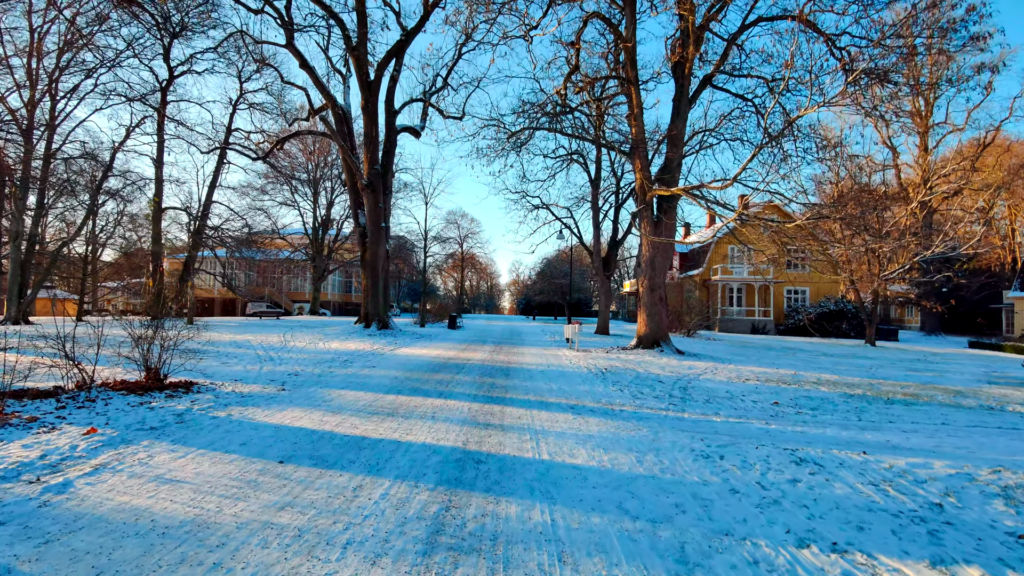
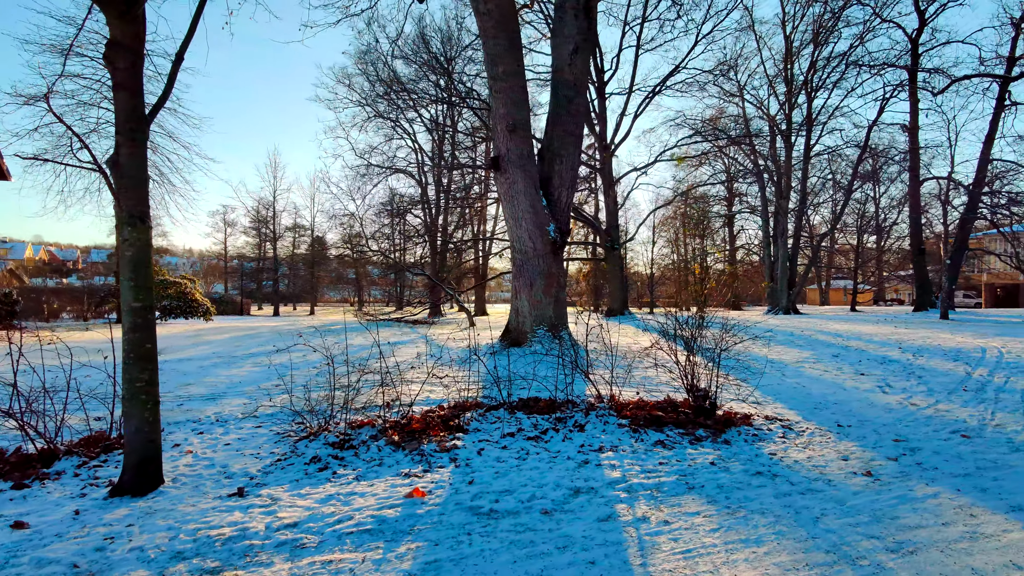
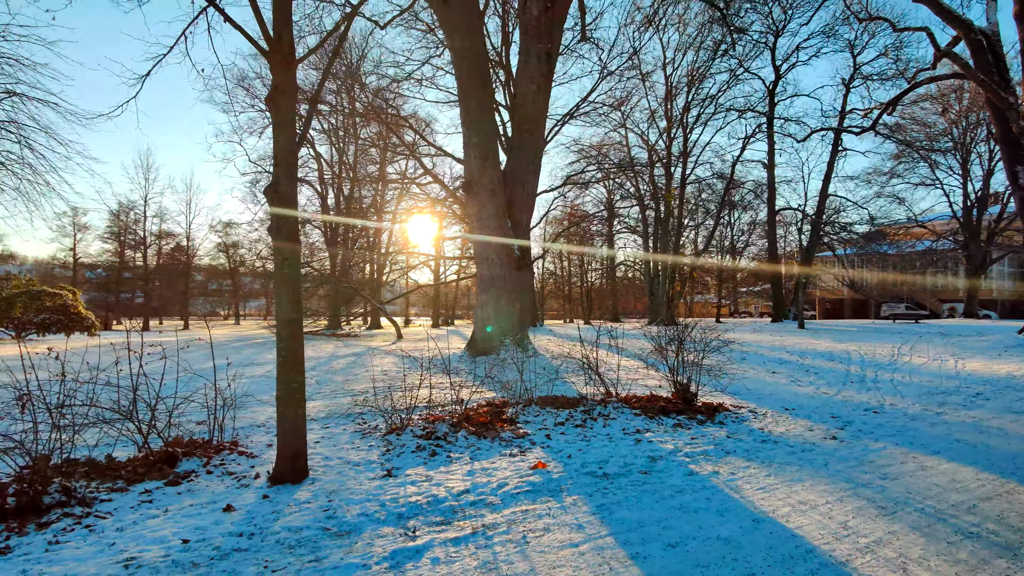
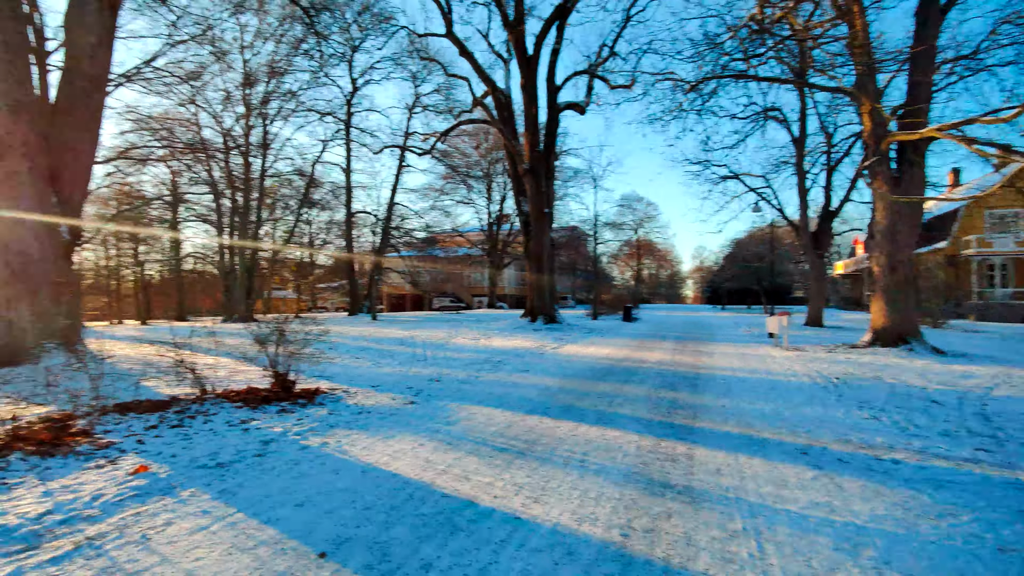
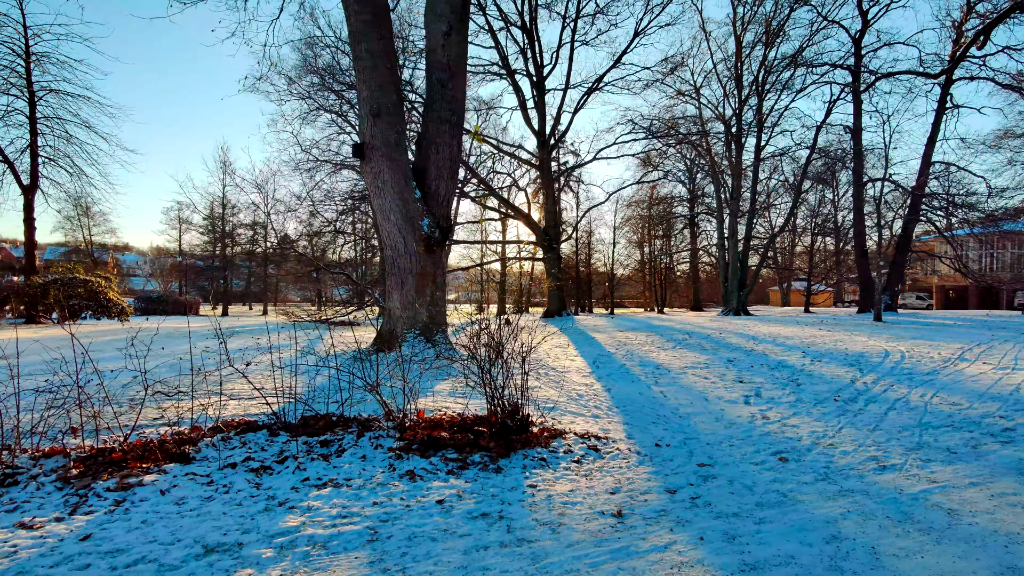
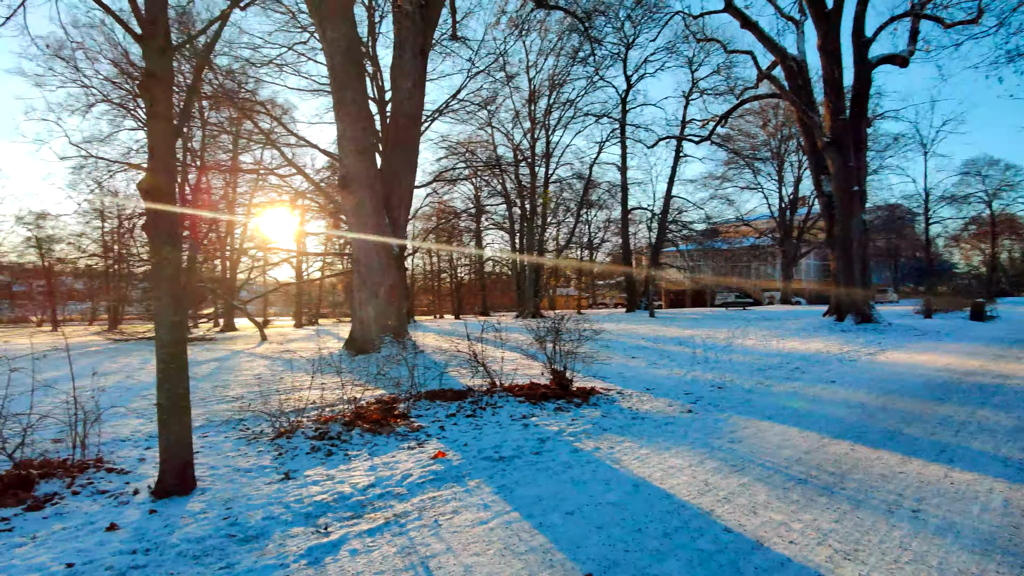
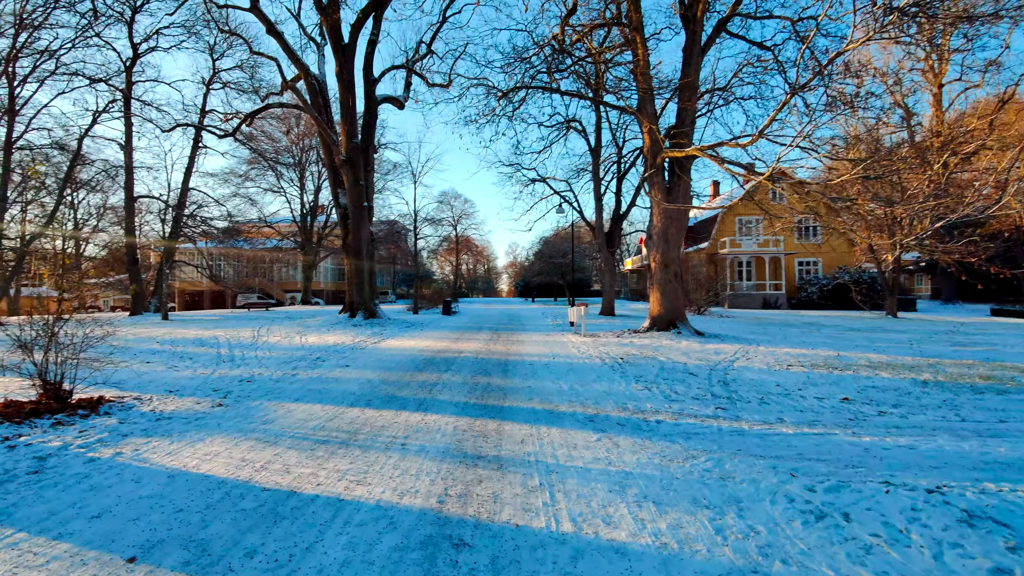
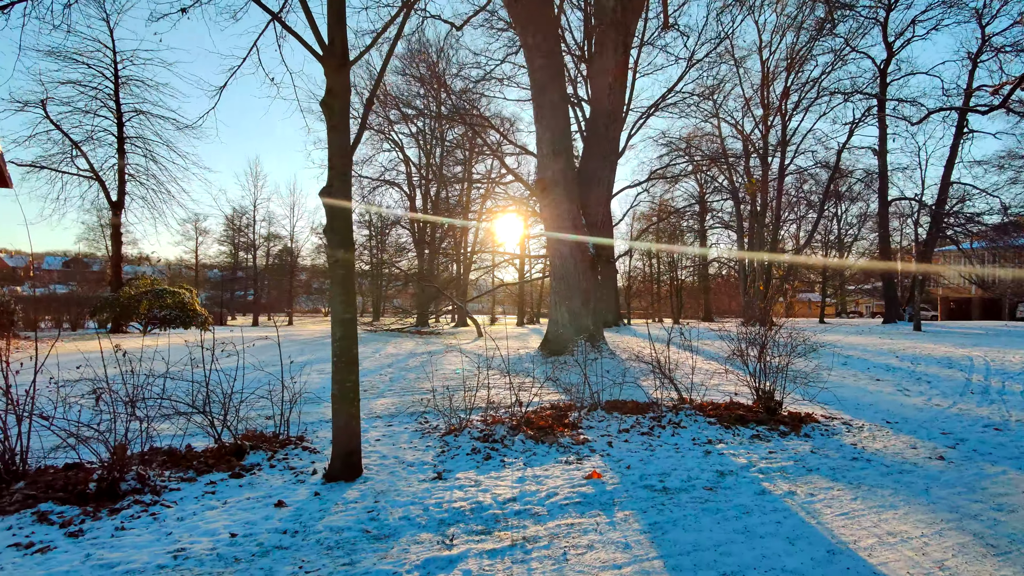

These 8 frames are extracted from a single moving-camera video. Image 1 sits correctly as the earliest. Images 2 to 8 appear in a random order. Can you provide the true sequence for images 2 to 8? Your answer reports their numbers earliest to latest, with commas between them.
7, 4, 6, 3, 8, 2, 5
